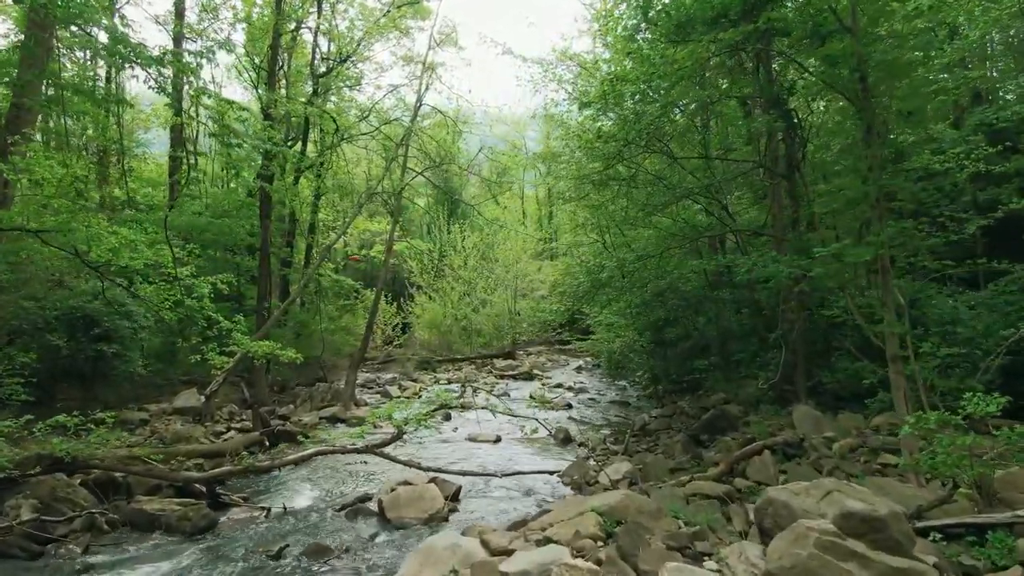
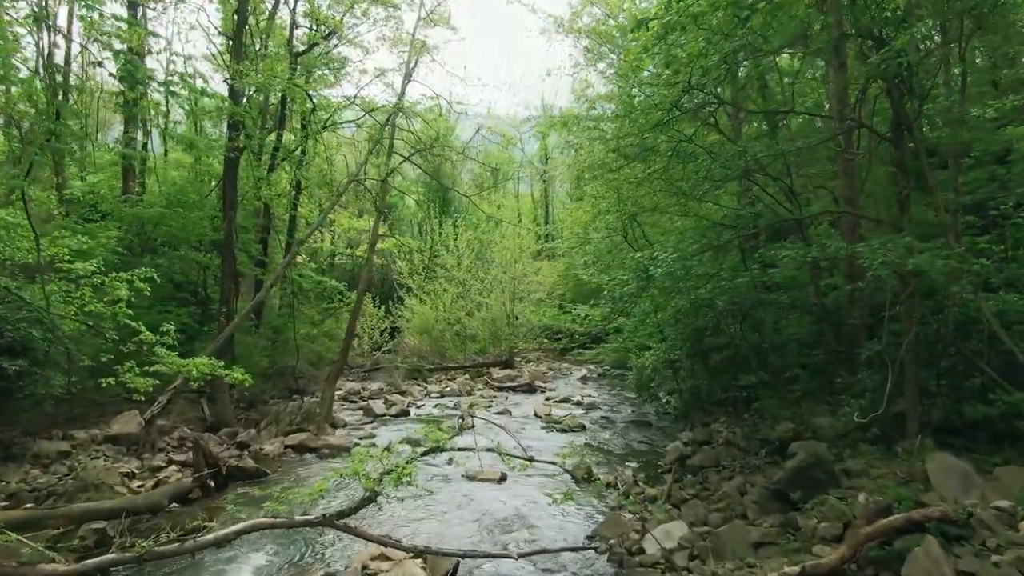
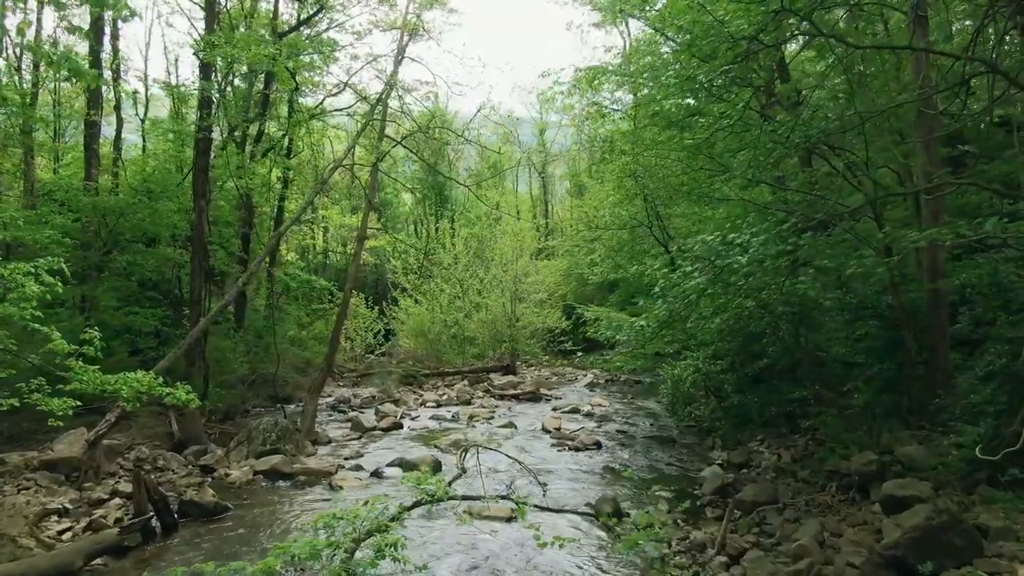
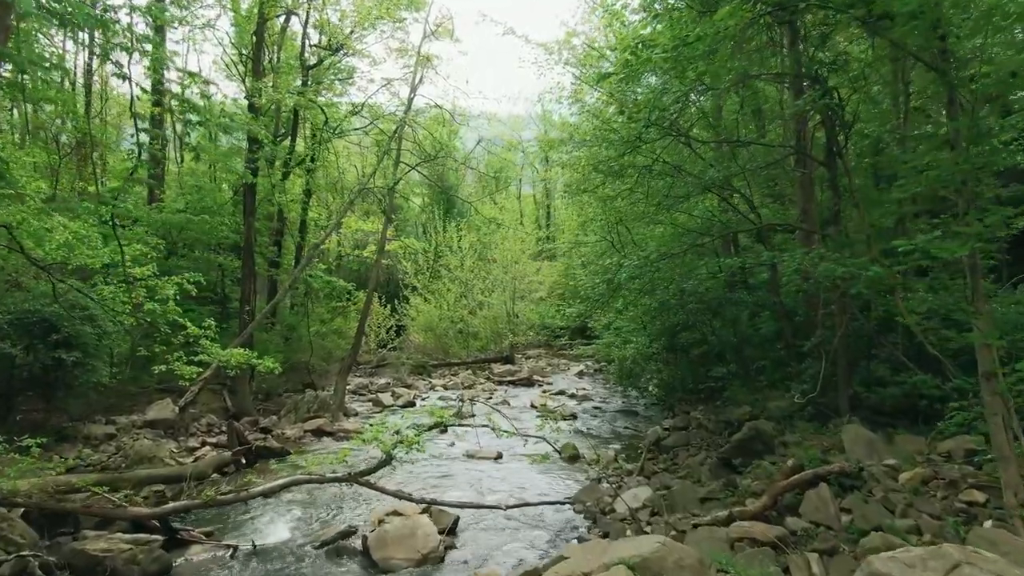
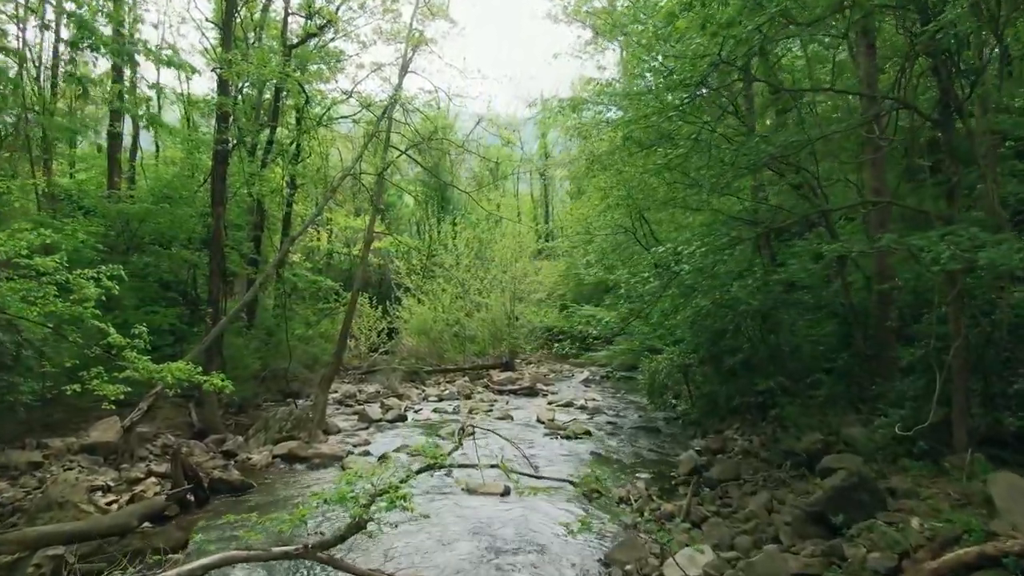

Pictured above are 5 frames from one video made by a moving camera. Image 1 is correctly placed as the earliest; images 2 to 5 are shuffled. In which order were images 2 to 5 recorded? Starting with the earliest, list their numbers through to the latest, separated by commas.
4, 2, 5, 3
